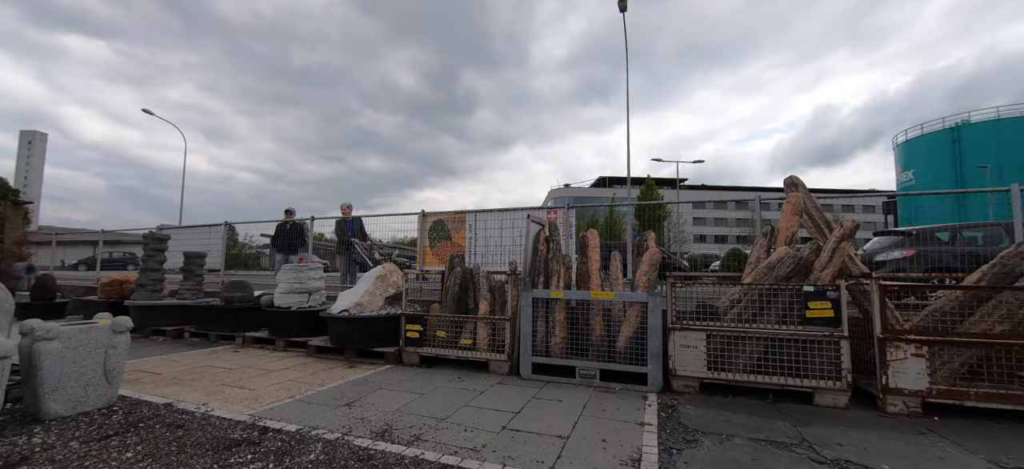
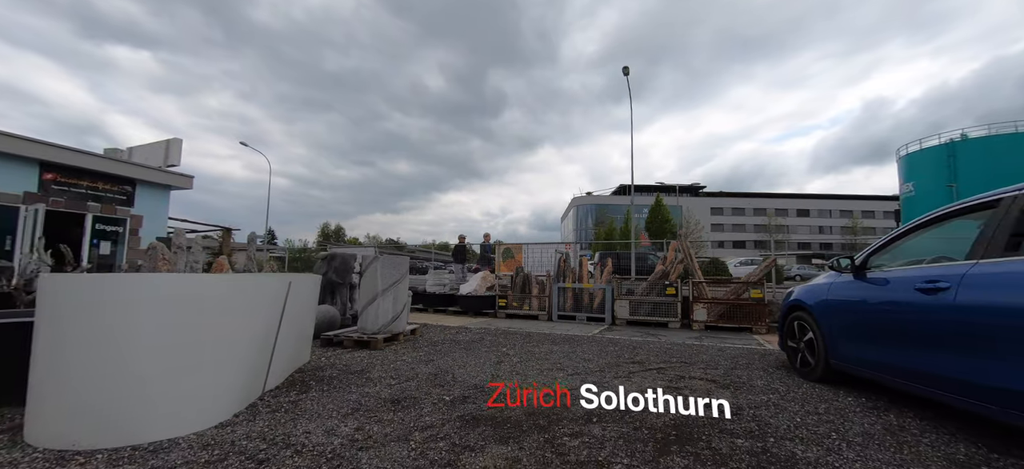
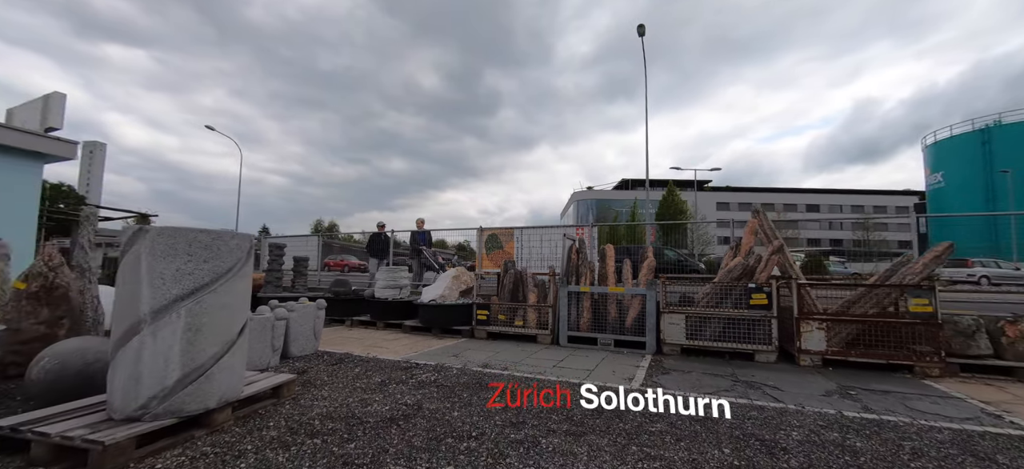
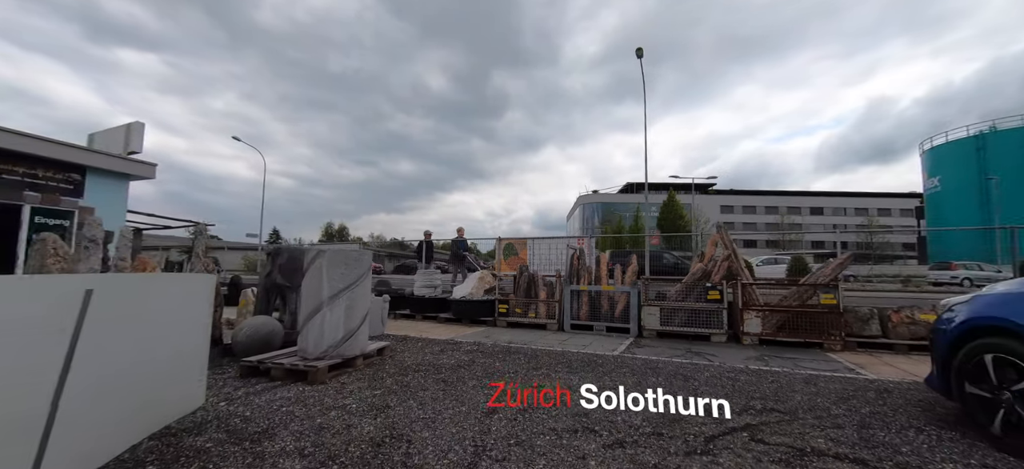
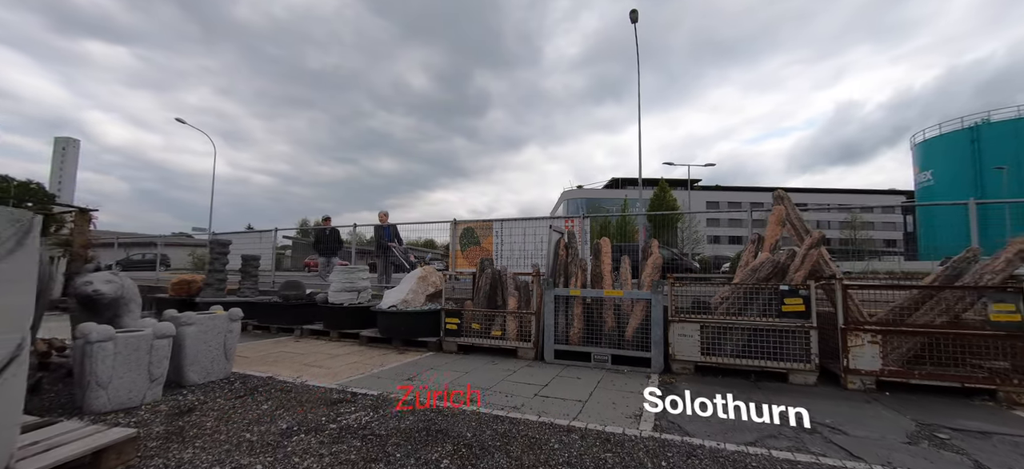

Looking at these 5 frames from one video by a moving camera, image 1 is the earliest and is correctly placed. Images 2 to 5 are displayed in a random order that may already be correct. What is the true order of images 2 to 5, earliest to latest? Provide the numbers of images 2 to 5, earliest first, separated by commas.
5, 3, 4, 2
